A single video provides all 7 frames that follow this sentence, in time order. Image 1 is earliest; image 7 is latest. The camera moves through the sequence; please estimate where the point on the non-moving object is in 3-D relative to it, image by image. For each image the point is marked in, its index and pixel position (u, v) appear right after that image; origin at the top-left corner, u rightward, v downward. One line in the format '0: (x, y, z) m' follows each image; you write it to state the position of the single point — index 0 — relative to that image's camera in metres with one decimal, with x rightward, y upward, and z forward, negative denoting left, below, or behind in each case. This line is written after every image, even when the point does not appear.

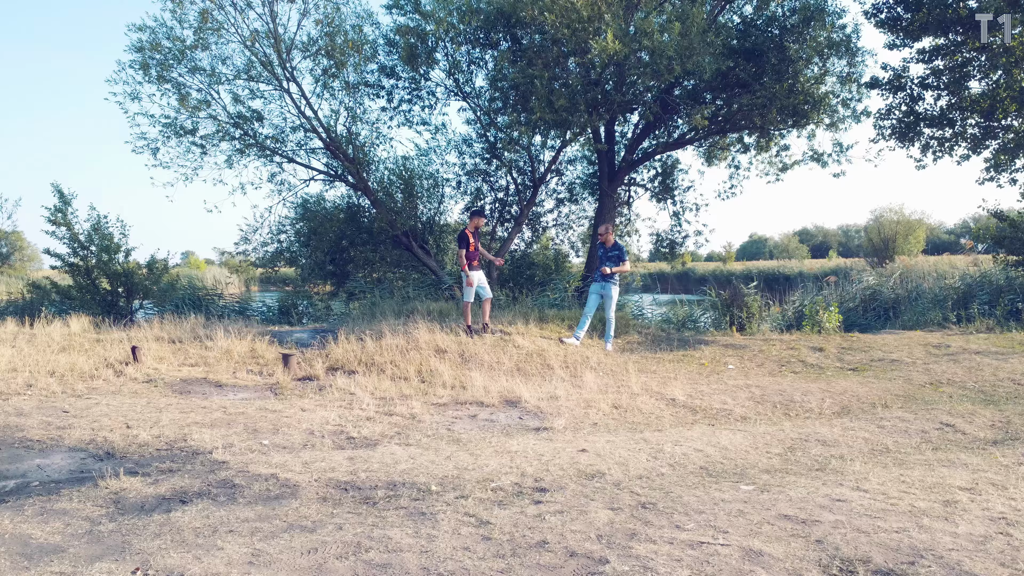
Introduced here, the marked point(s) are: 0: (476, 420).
0: (-0.3, -1.1, +5.4) m
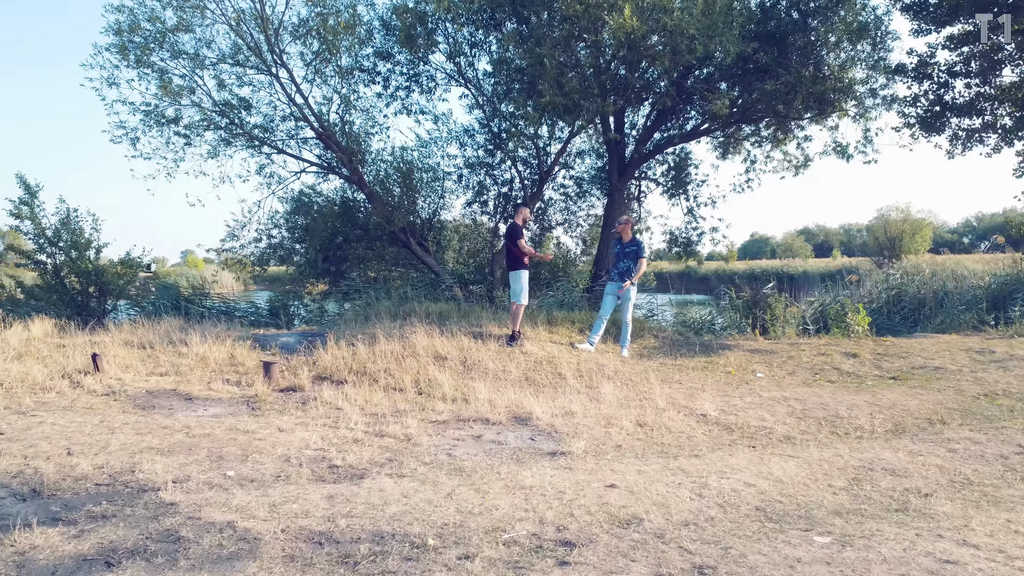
0: (-0.2, -1.1, +4.7) m
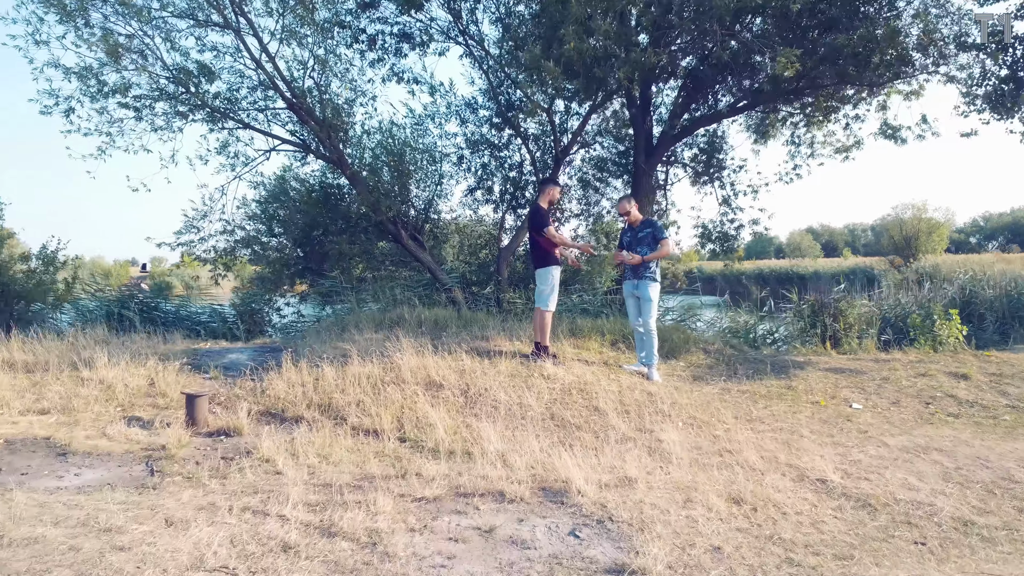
0: (-0.1, -1.1, +2.9) m
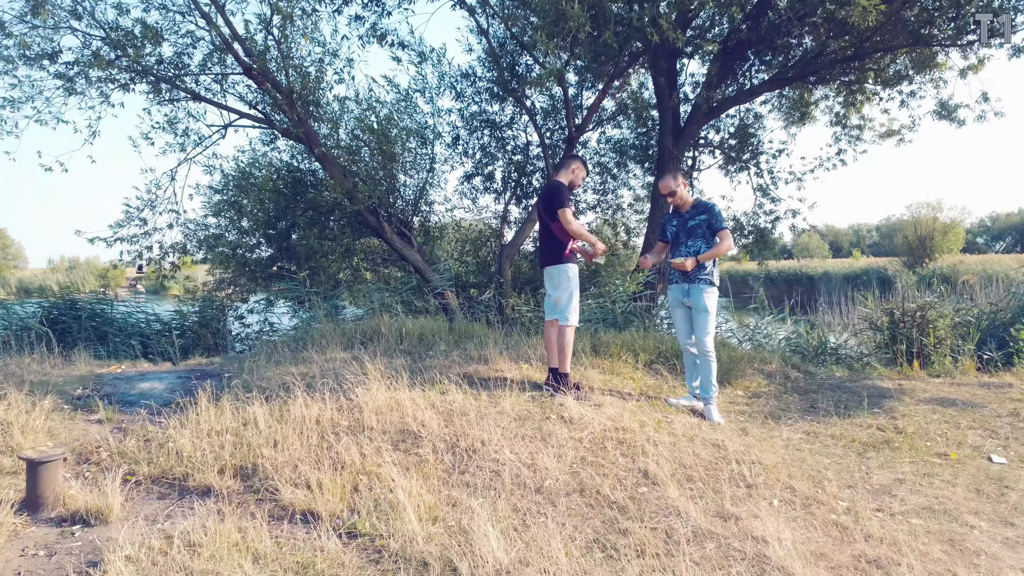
0: (0.0, -1.2, +1.3) m
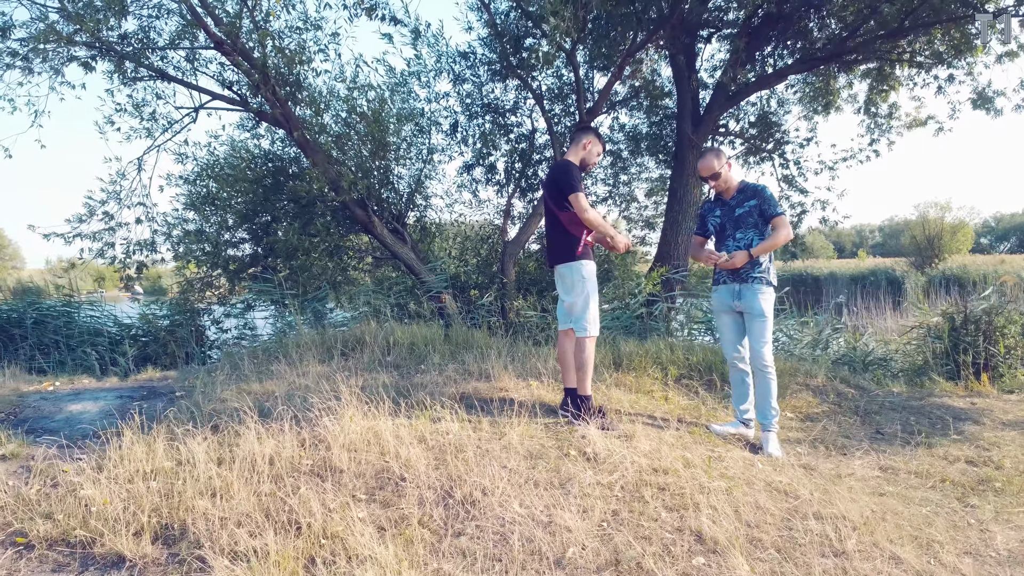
0: (0.0, -1.2, +0.4) m
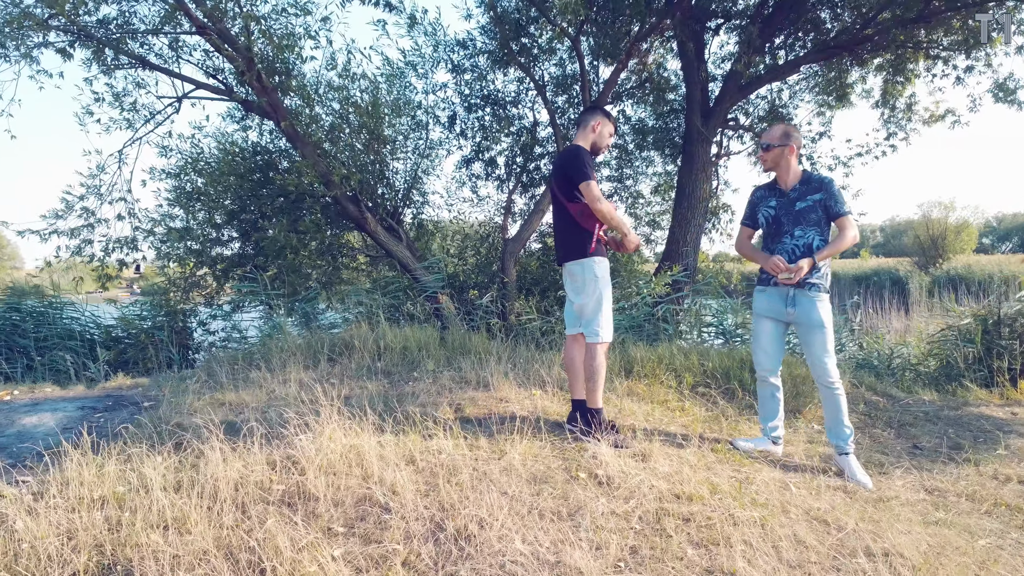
0: (0.0, -1.2, +0.1) m
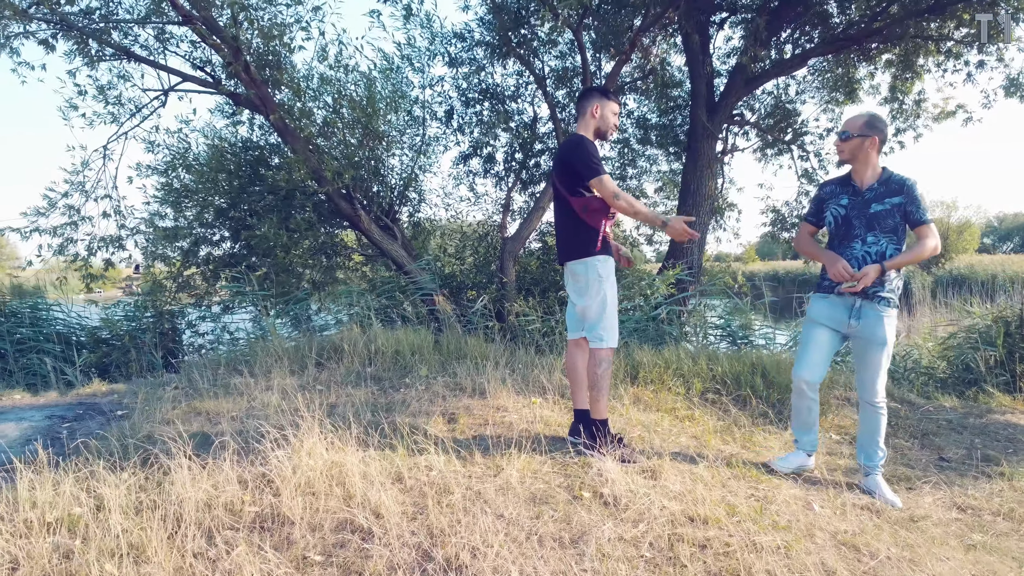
0: (0.0, -1.2, -0.2) m
